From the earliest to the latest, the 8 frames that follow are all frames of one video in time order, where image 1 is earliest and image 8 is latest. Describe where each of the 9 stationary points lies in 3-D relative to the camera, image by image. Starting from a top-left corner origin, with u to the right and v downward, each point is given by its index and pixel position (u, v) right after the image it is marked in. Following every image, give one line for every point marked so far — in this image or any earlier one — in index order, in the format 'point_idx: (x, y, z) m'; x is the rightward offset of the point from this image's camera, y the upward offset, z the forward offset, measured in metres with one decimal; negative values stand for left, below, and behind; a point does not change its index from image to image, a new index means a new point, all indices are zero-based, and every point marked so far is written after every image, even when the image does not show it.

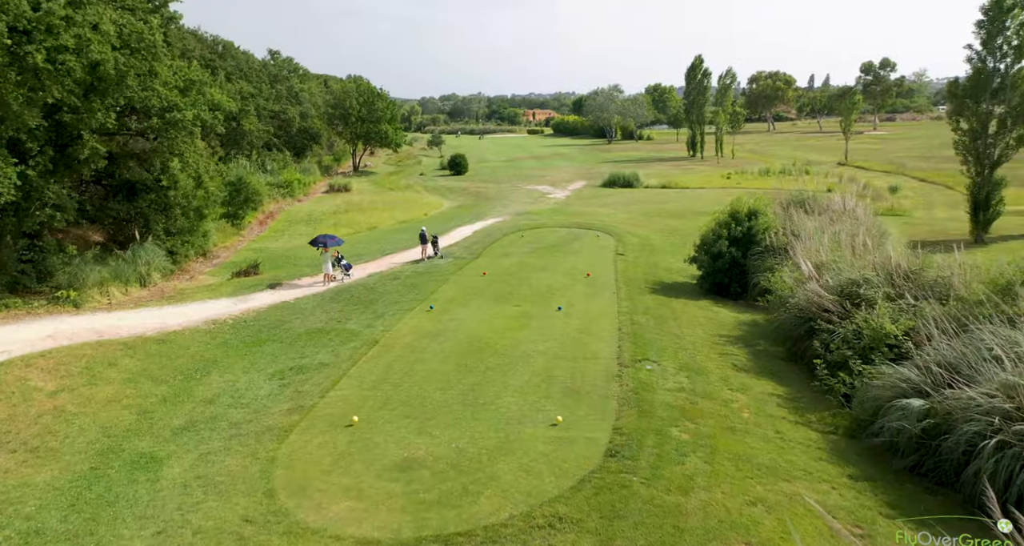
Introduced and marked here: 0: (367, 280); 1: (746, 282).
0: (-4.4, -0.3, +19.5) m
1: (+6.5, -0.3, +17.8) m
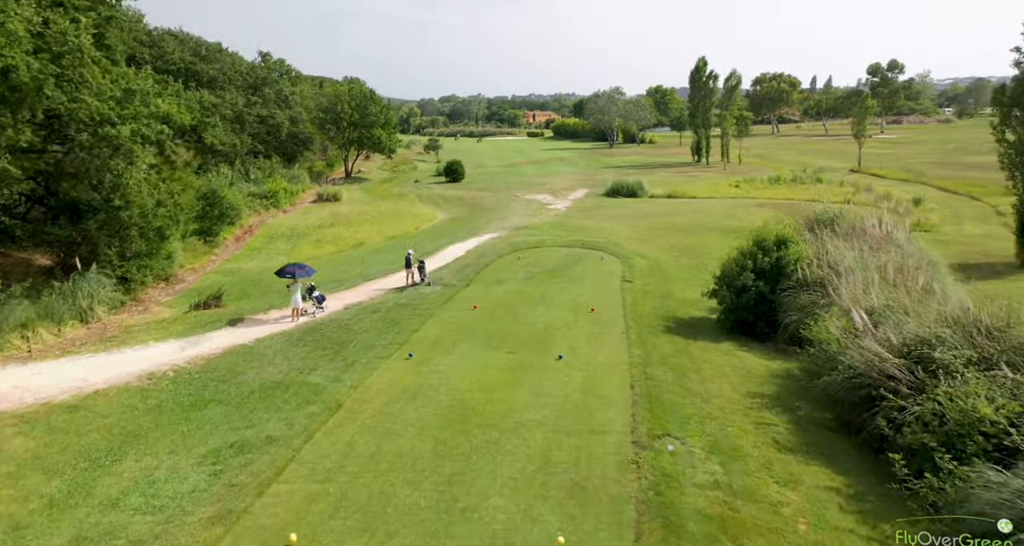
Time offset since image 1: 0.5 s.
0: (-4.6, -1.2, +17.2) m
1: (+6.3, -1.2, +15.5) m
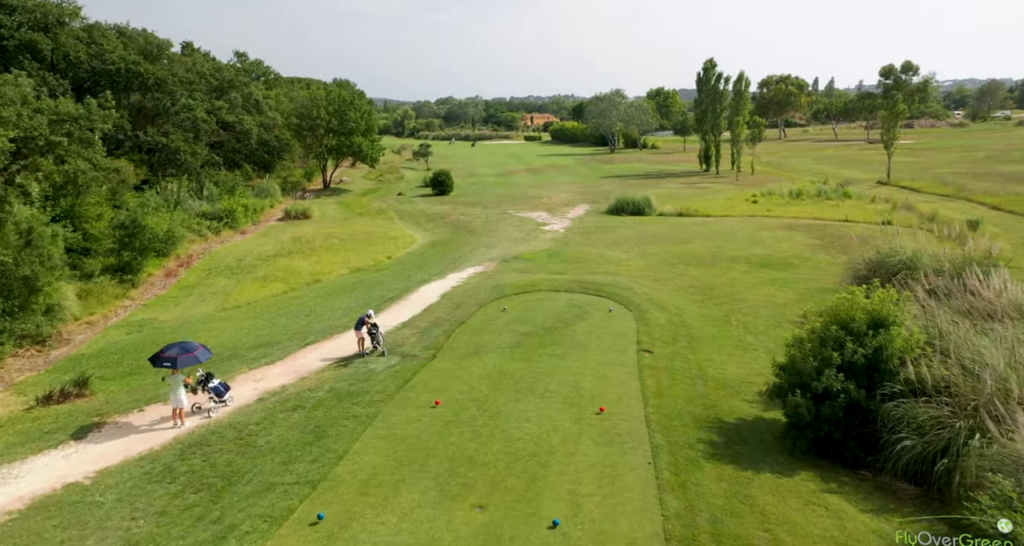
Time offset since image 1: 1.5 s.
0: (-5.0, -2.7, +12.1) m
1: (+5.9, -2.7, +10.5) m
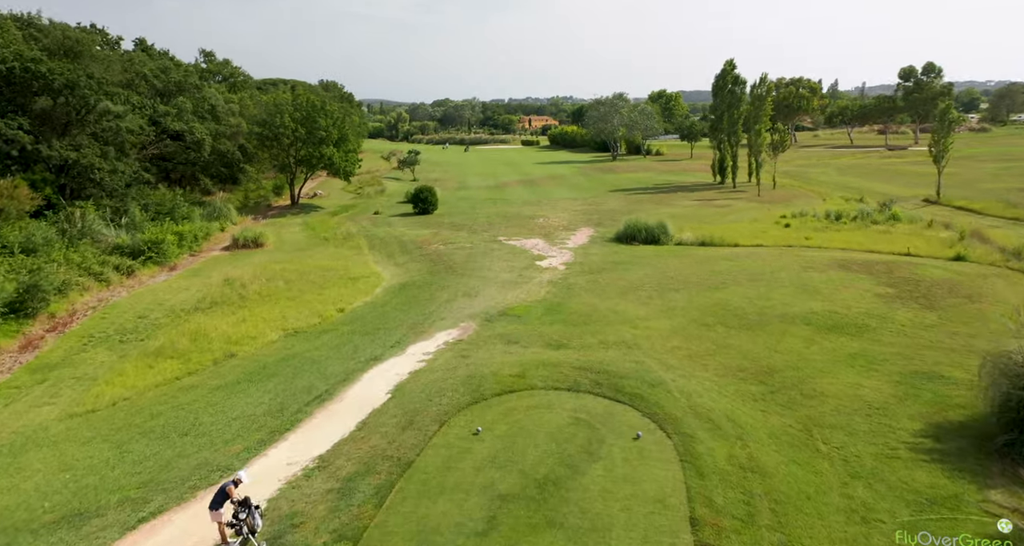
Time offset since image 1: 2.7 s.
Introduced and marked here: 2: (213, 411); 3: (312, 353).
0: (-5.5, -4.7, +5.5) m
1: (+5.5, -4.7, +3.9) m
2: (-6.6, -3.1, +14.2) m
3: (-5.7, -2.3, +18.4) m
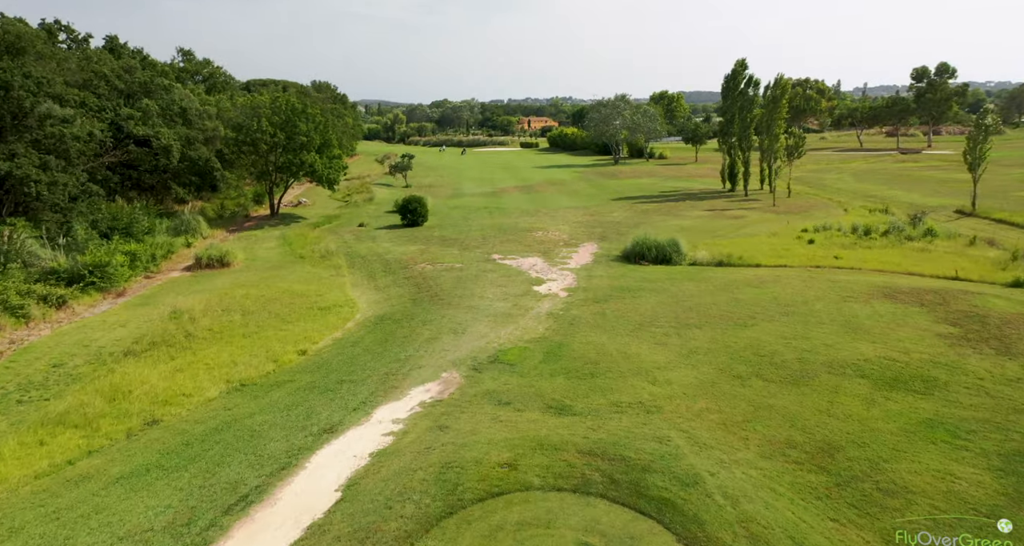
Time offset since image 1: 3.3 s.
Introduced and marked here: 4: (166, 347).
0: (-5.7, -5.8, +1.9) m
1: (+5.3, -5.8, +0.3) m
2: (-6.8, -4.2, +10.5) m
3: (-6.0, -3.4, +14.8) m
4: (-10.4, -2.2, +19.1) m
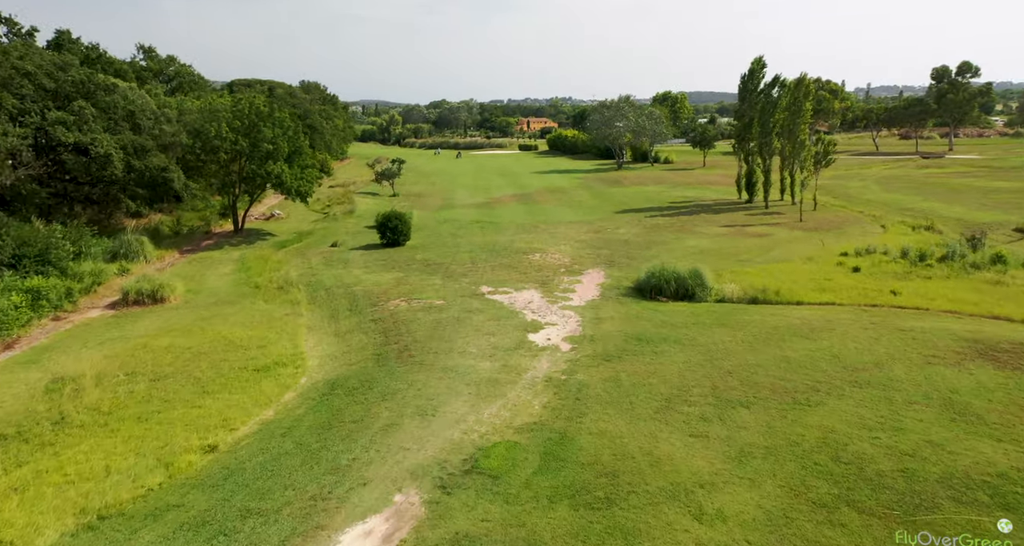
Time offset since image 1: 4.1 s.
0: (-6.0, -7.3, -3.4) m
1: (+4.9, -7.3, -5.0) m
2: (-7.2, -5.7, +5.3) m
3: (-6.3, -4.9, +9.5) m
4: (-10.8, -3.8, +13.8) m
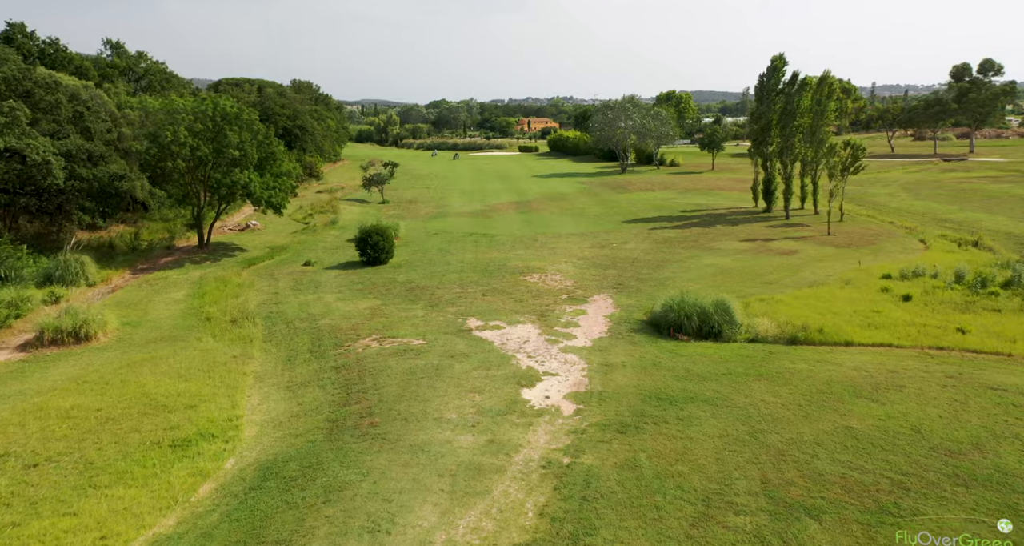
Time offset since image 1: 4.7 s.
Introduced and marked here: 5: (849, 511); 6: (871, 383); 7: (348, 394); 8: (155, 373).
0: (-6.3, -8.4, -7.6) m
1: (+4.6, -8.4, -9.2) m
2: (-7.5, -6.9, +1.0) m
3: (-6.6, -6.0, +5.3) m
4: (-11.0, -4.9, +9.6) m
5: (+6.2, -4.3, +11.7) m
6: (+9.8, -3.0, +17.4) m
7: (-4.6, -3.4, +17.6) m
8: (-10.8, -3.1, +19.2) m
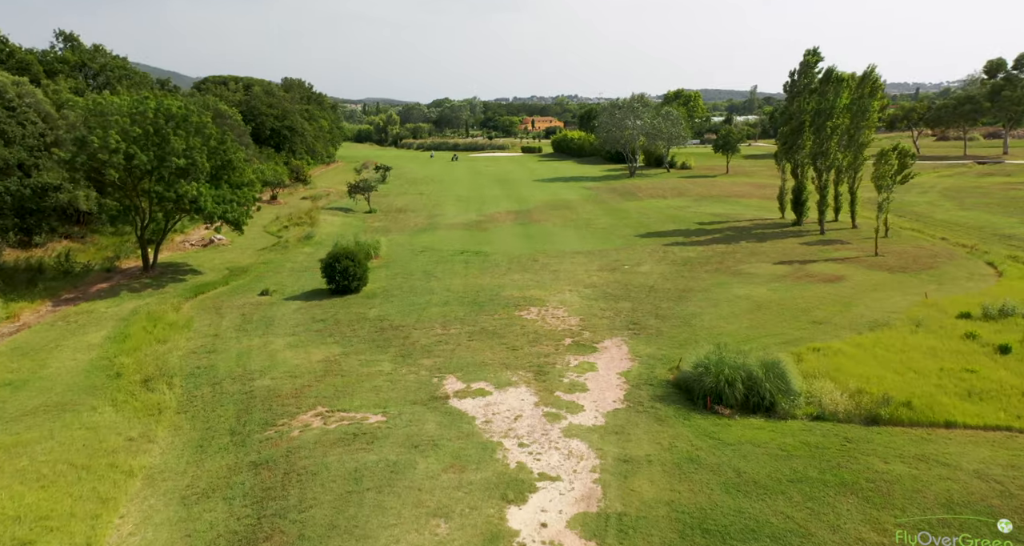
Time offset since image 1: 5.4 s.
0: (-6.9, -9.9, -12.9) m
1: (+4.1, -9.9, -14.6) m
2: (-8.0, -8.3, -4.3) m
3: (-7.0, -7.4, 0.0) m
4: (-11.5, -6.3, +4.3) m
5: (+5.8, -5.7, +6.3) m
6: (+9.5, -4.4, +11.9) m
7: (-4.9, -4.8, +12.3) m
8: (-11.1, -4.5, +13.9) m
